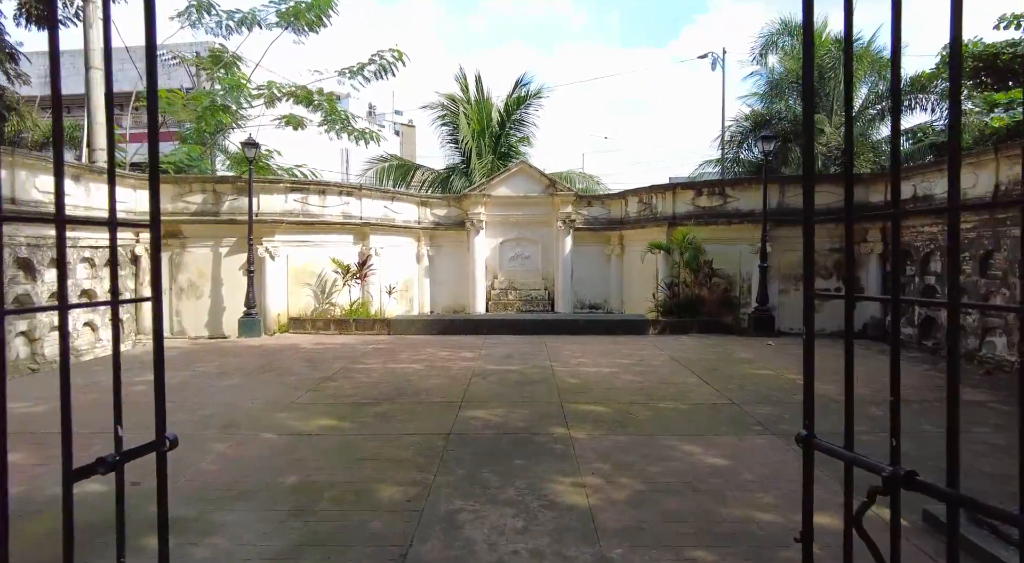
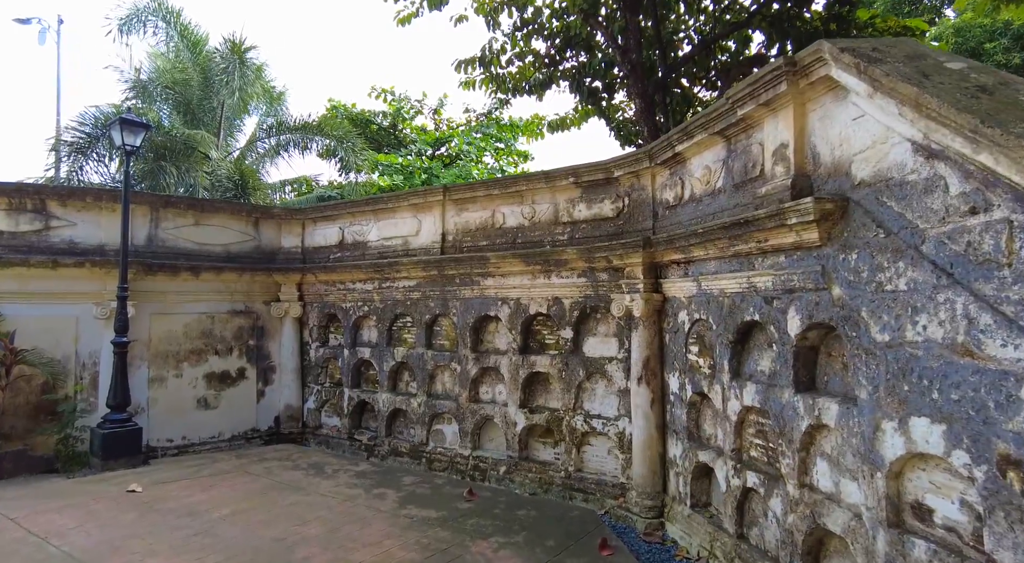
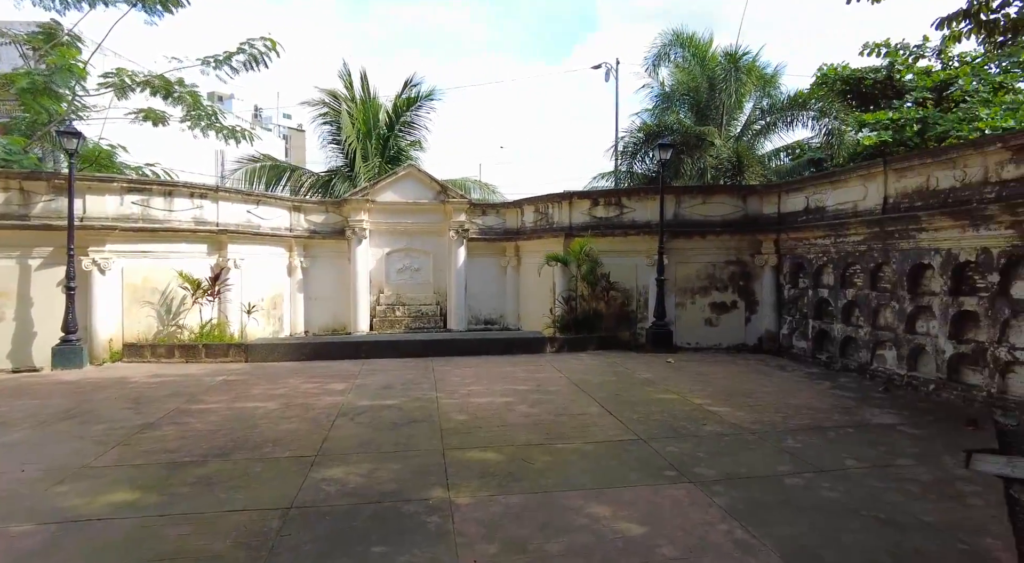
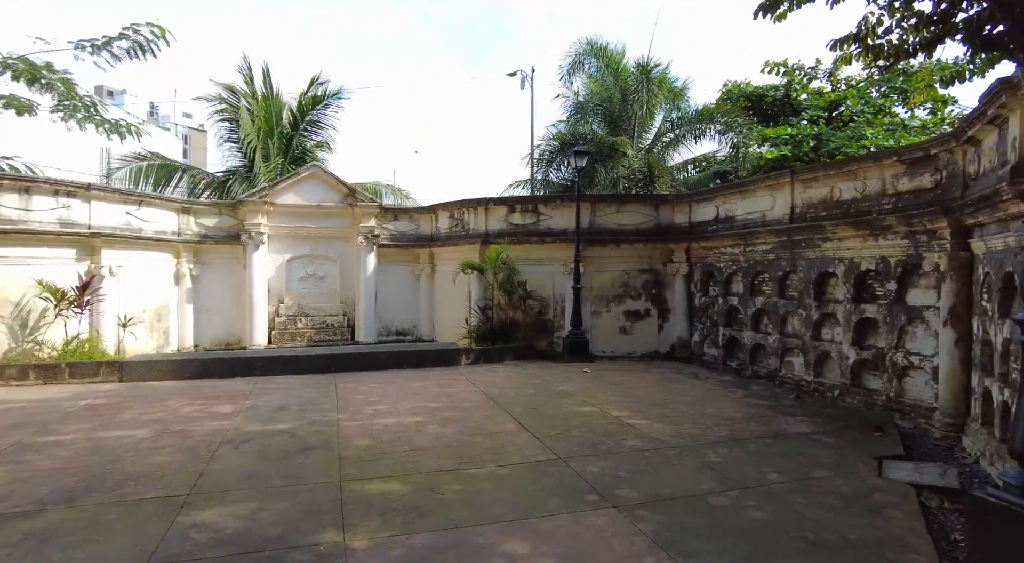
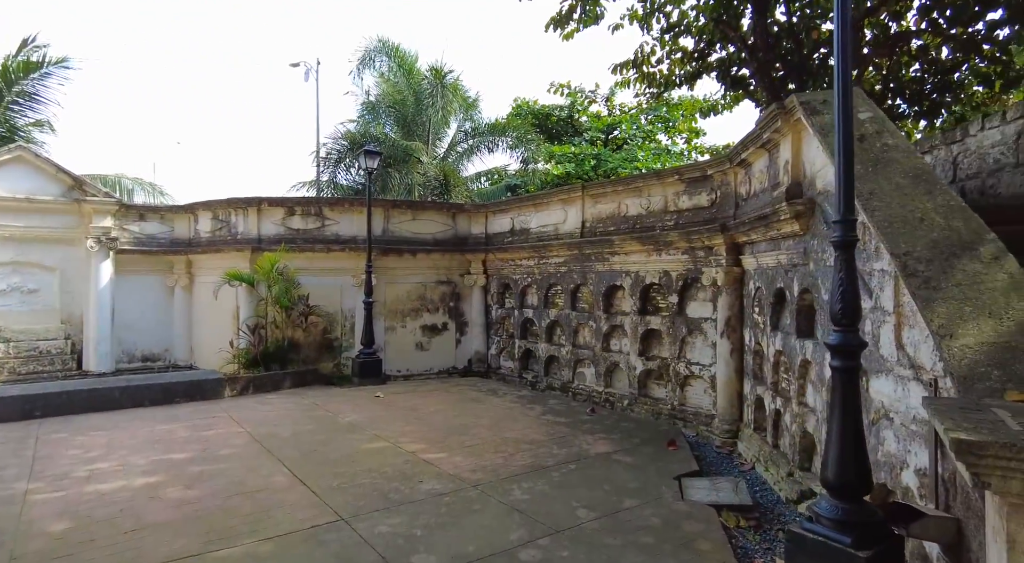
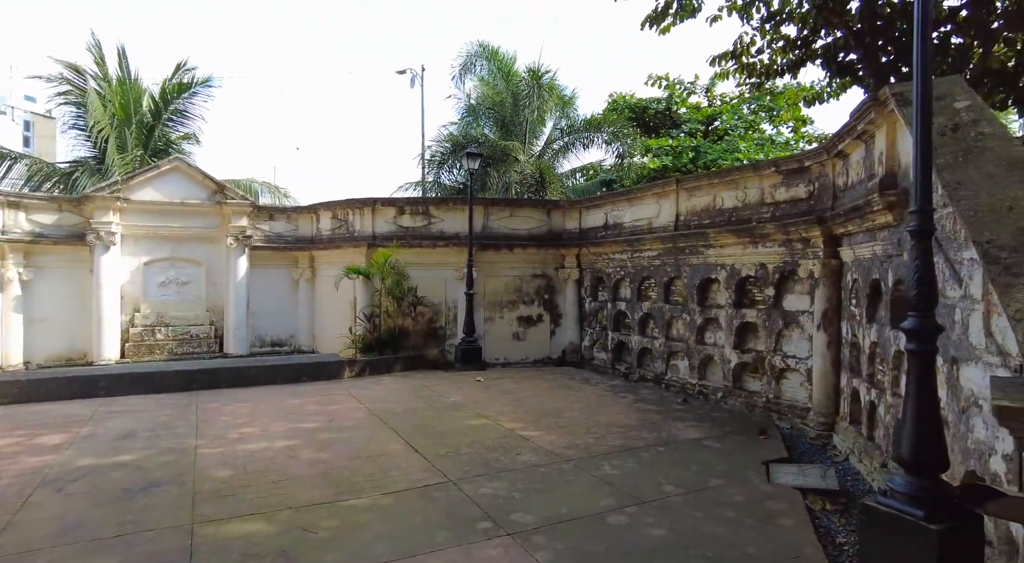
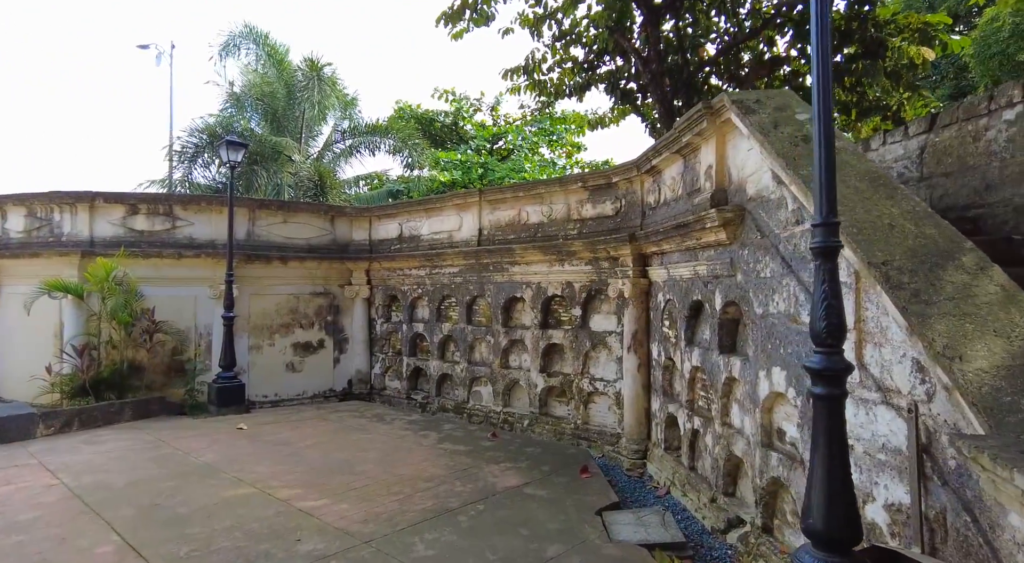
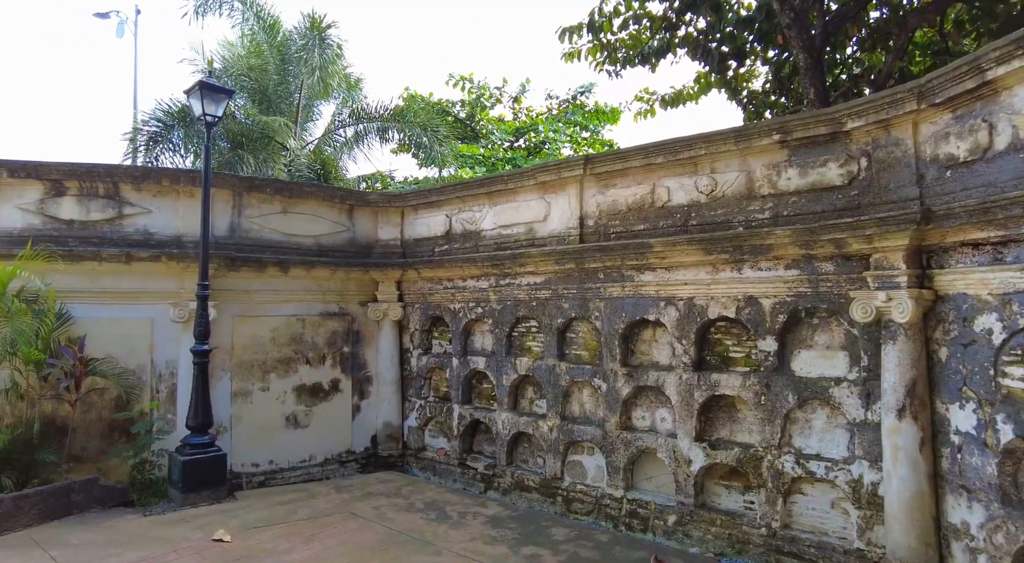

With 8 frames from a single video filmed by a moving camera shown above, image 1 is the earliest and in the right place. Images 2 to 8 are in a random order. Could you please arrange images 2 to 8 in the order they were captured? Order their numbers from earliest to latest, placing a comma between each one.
3, 4, 6, 5, 7, 2, 8
